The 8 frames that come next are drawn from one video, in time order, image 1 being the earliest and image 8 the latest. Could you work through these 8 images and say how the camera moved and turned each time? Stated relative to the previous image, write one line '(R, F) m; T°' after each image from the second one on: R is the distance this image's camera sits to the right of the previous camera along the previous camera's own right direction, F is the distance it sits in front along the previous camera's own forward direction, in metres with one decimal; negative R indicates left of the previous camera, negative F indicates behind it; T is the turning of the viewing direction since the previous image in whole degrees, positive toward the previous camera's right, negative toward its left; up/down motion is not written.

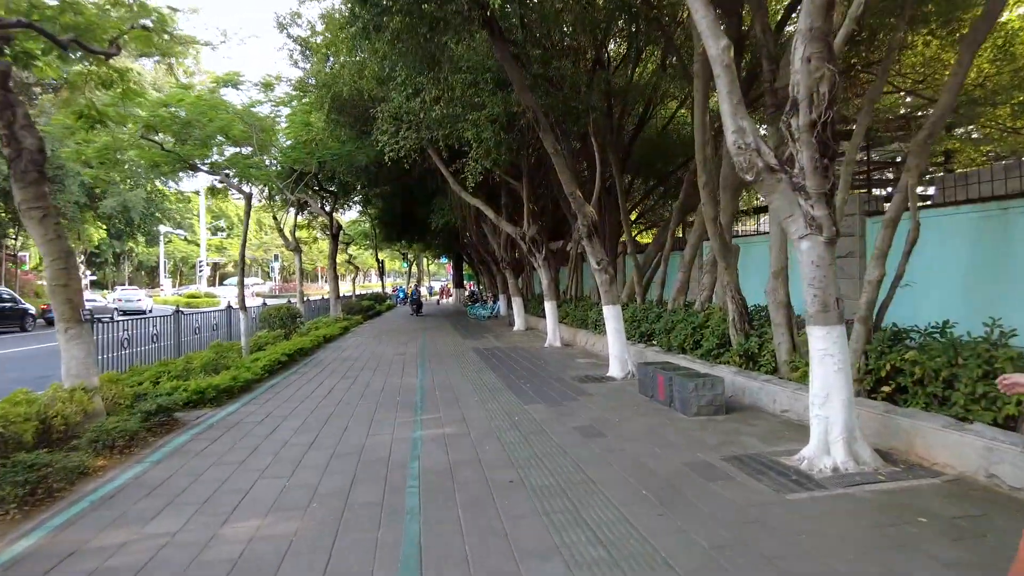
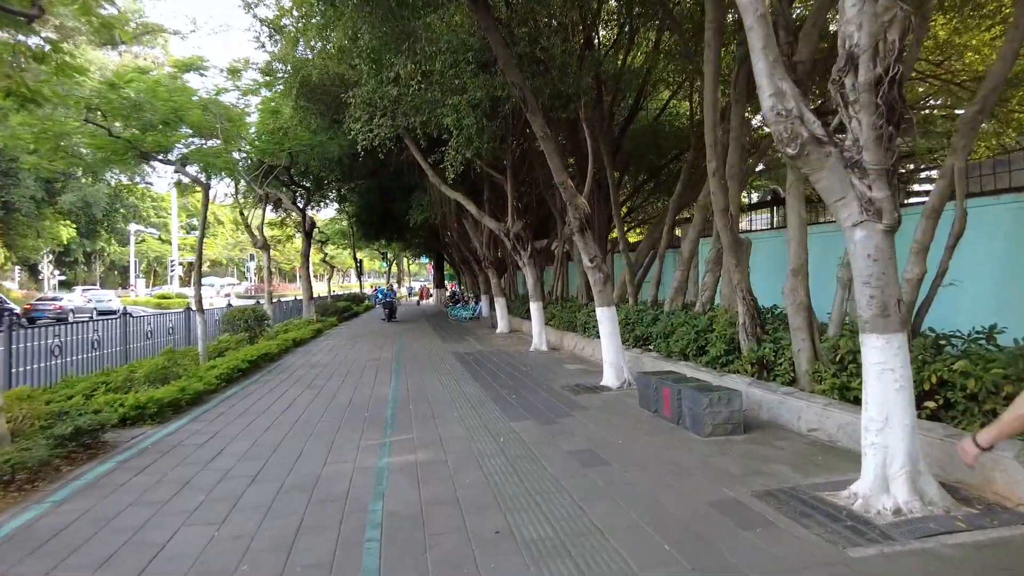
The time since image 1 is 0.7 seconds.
(0.0, +0.9) m; +2°
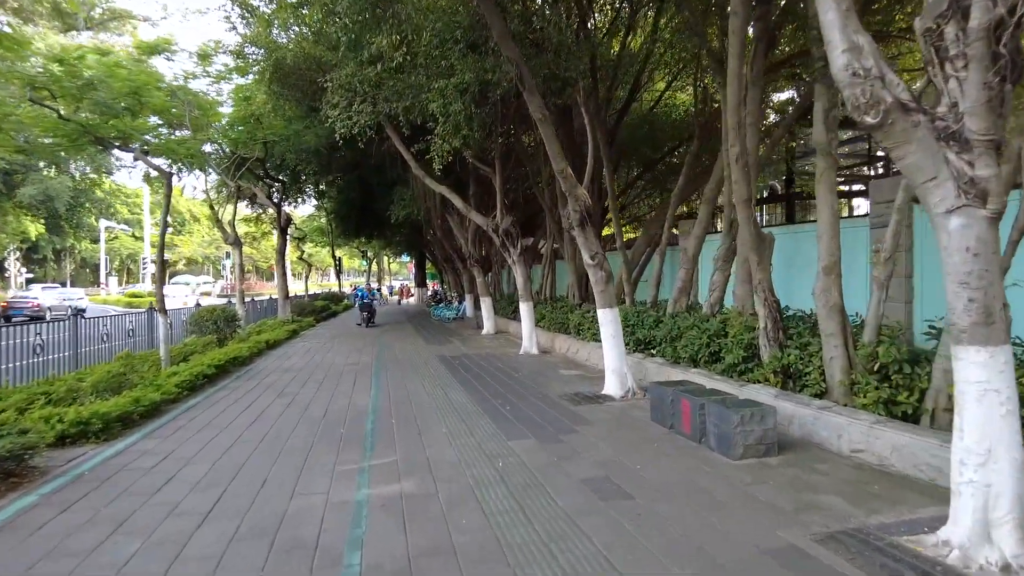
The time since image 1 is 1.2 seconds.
(-0.2, +0.8) m; +2°
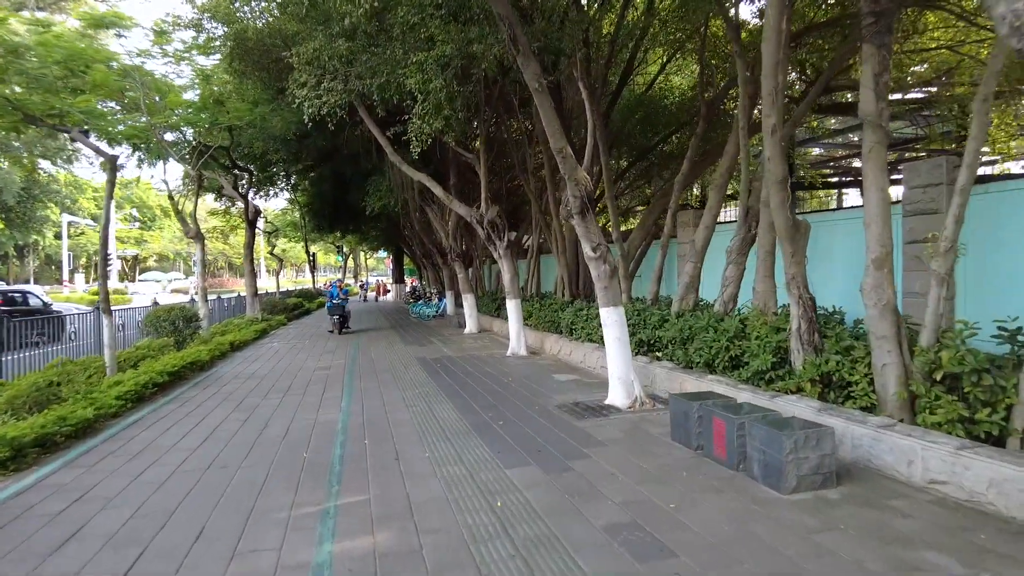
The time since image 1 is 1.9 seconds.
(-0.1, +1.0) m; +2°
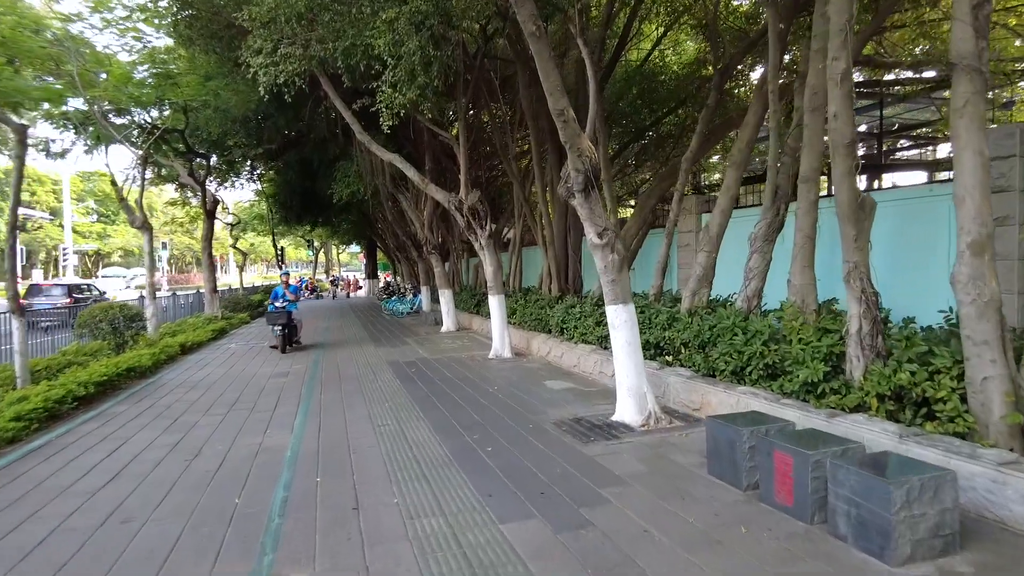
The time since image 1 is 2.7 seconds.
(-0.1, +1.2) m; +2°
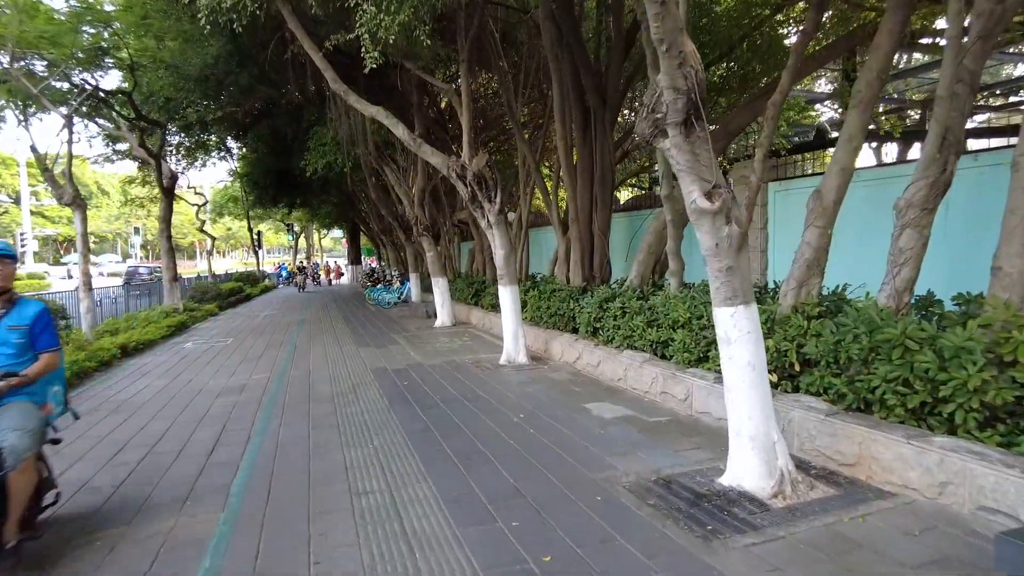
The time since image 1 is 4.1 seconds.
(-0.4, +2.2) m; +1°
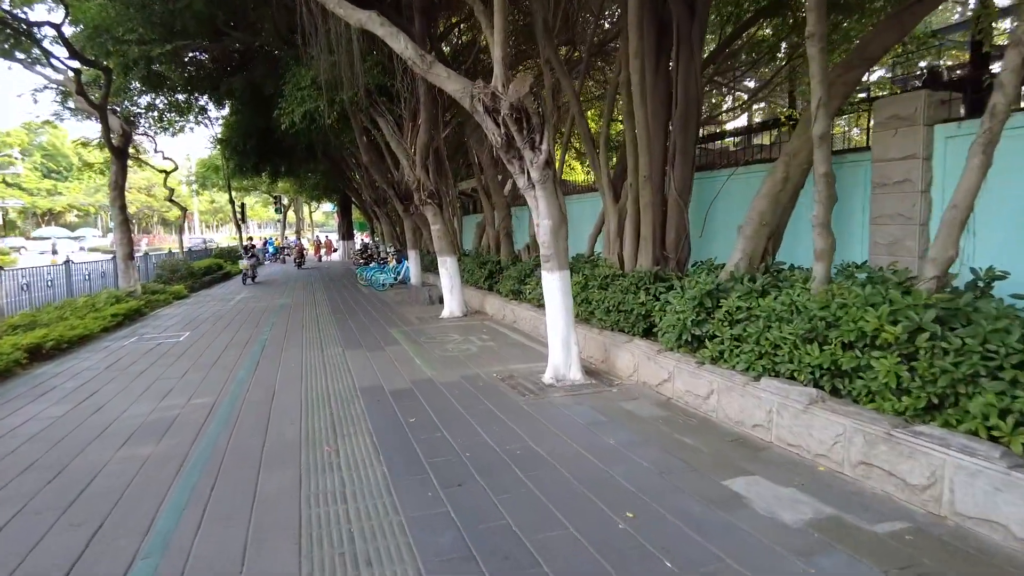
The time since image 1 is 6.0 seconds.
(-0.5, +2.6) m; +1°
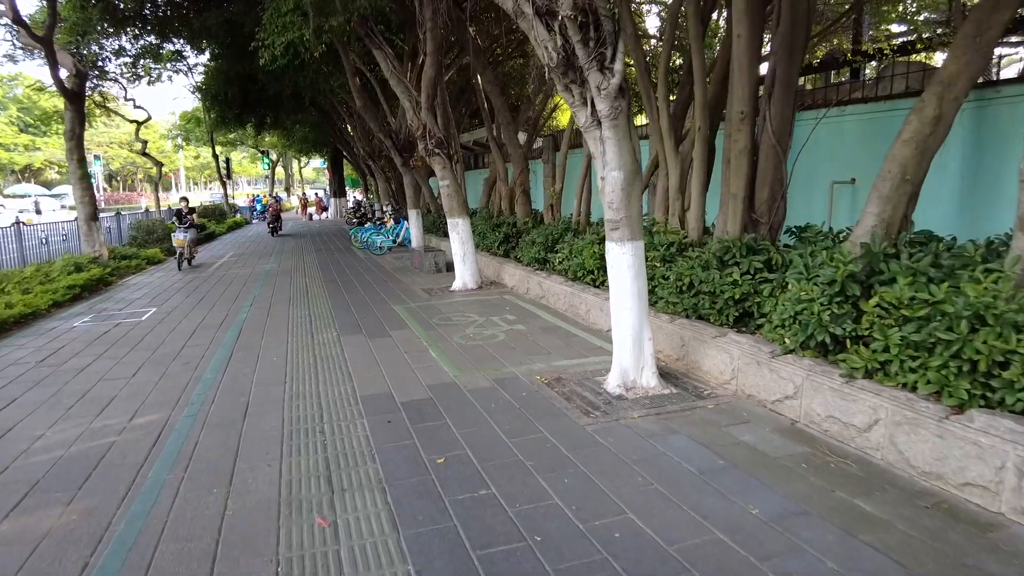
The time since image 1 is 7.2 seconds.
(-0.4, +1.6) m; +1°
